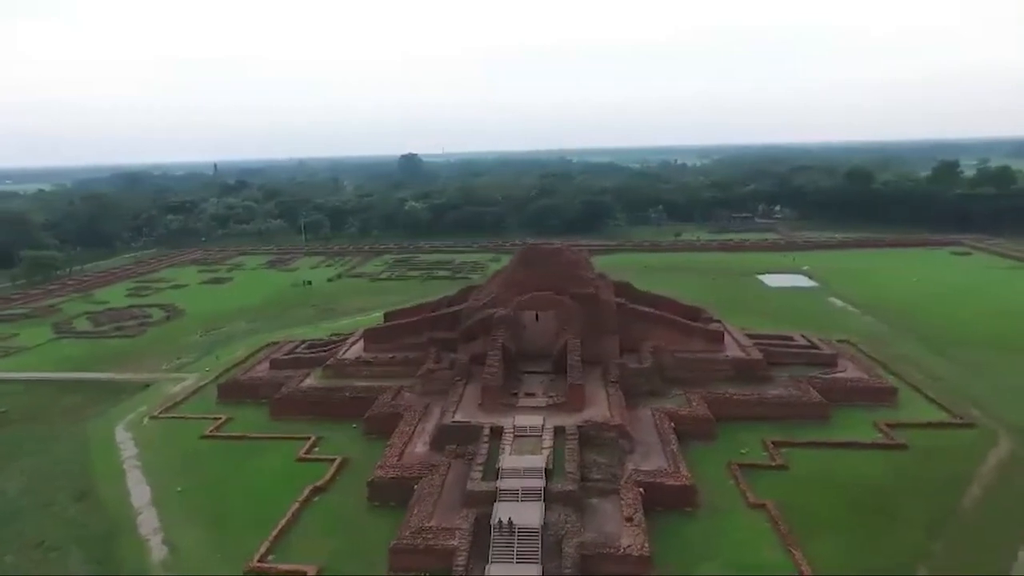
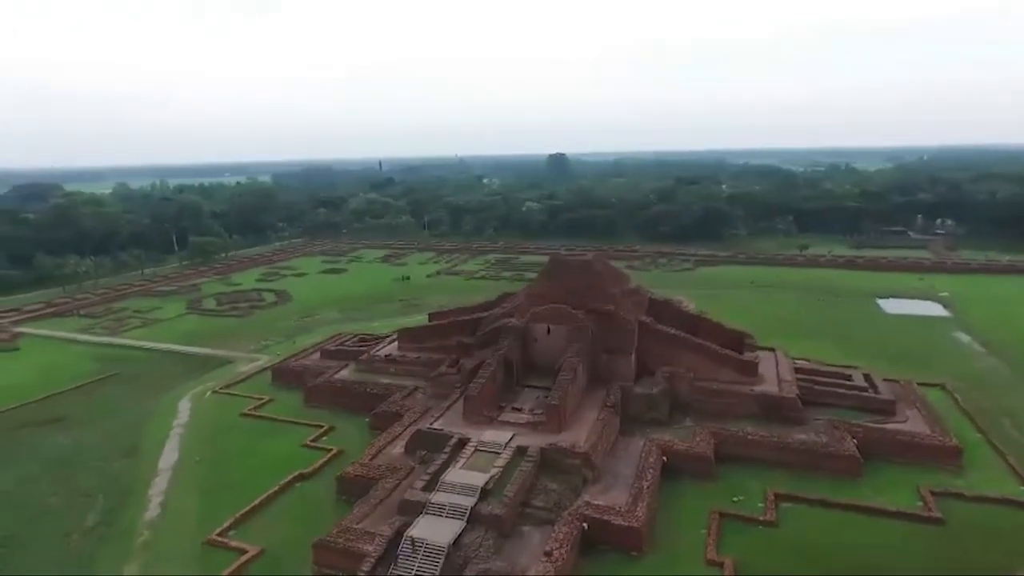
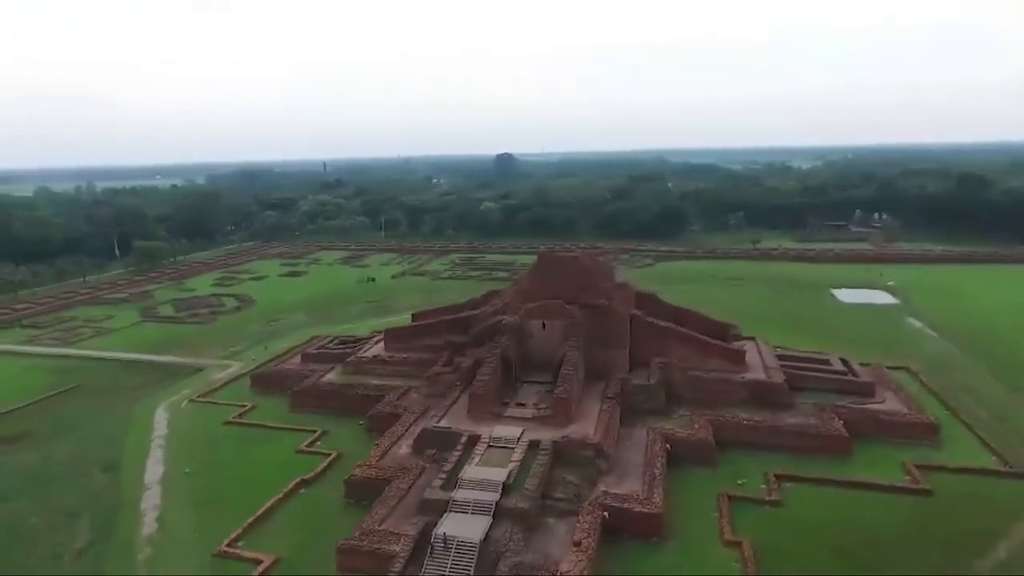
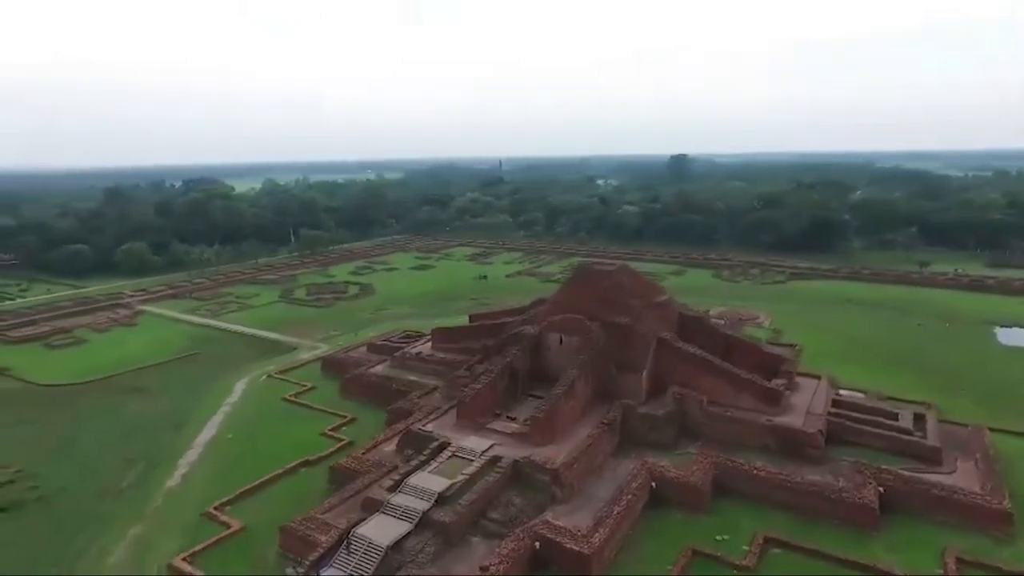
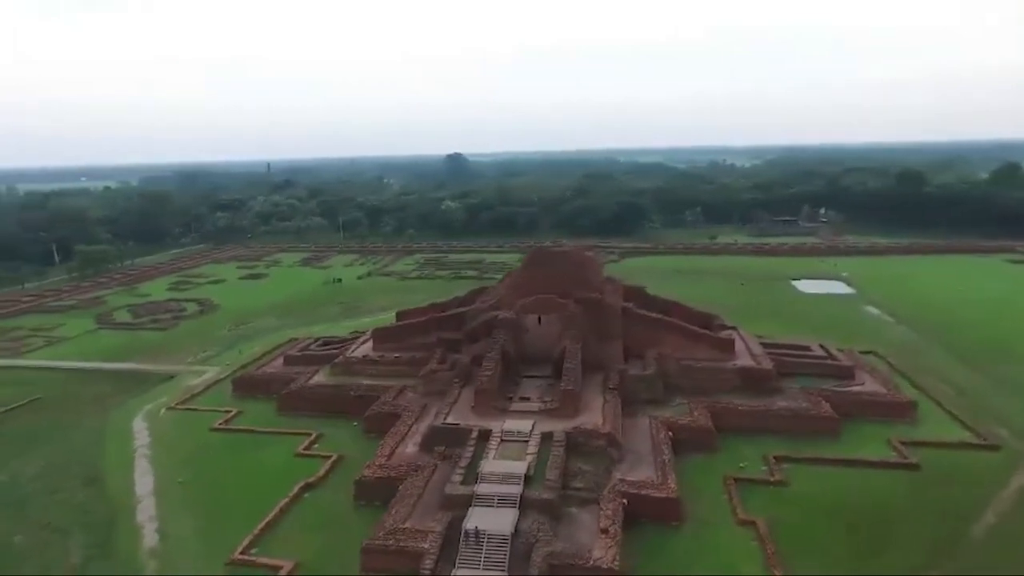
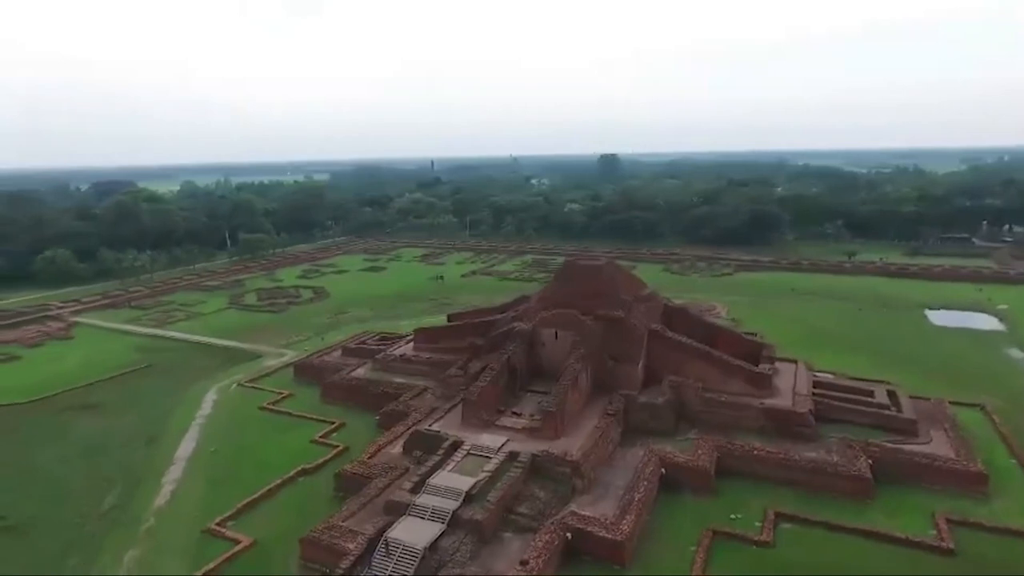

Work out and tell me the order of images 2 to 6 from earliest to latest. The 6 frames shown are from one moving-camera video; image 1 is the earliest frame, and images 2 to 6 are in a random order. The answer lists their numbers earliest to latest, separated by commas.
5, 3, 2, 6, 4
